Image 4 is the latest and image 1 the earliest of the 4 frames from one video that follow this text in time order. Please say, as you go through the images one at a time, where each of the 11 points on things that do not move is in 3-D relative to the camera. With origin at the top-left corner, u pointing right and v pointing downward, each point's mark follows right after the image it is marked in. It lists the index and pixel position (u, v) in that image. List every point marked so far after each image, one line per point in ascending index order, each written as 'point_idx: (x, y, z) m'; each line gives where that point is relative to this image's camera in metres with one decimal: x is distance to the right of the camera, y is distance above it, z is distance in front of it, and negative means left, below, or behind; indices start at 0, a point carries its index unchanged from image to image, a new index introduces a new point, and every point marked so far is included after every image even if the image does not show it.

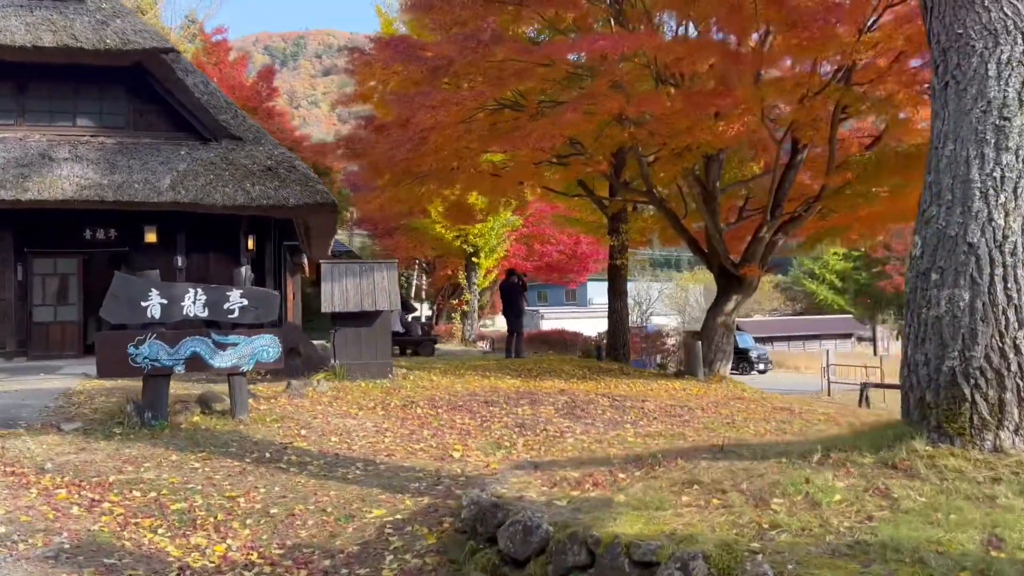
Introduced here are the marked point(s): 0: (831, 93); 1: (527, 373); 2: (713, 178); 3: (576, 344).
0: (+3.5, +2.1, +9.1) m
1: (+0.2, -1.1, +10.3) m
2: (+2.7, +1.5, +11.2) m
3: (+1.3, -1.1, +16.7) m
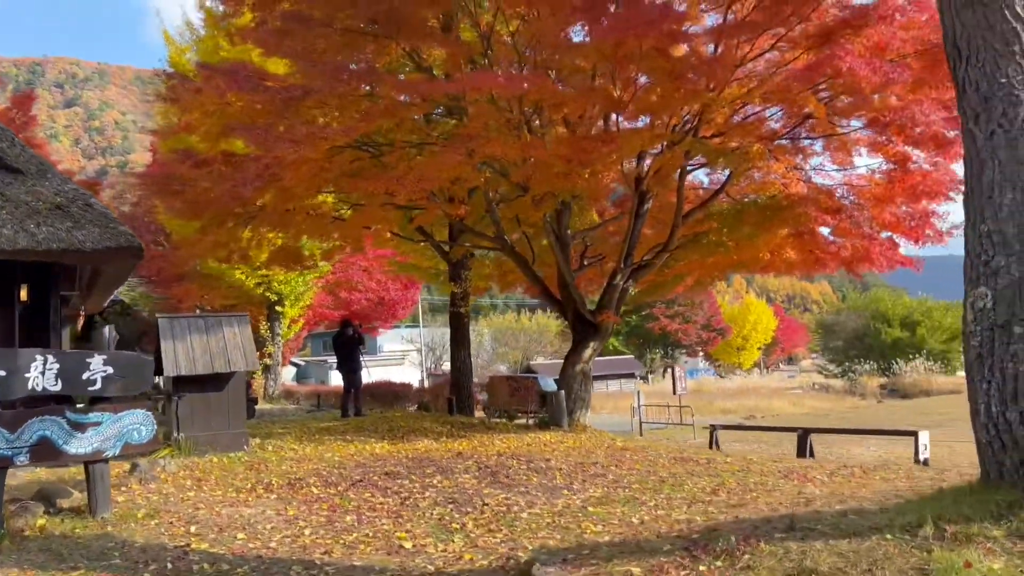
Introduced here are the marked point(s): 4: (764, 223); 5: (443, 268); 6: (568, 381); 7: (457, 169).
0: (+2.0, +1.6, +9.4) m
1: (-1.4, -1.7, +9.5) m
2: (+0.7, +0.9, +11.2) m
3: (-2.0, -2.1, +16.0) m
4: (+2.8, +0.7, +9.1) m
5: (-1.2, +0.4, +15.1) m
6: (+0.7, -1.2, +11.0) m
7: (-0.6, +1.3, +9.0) m
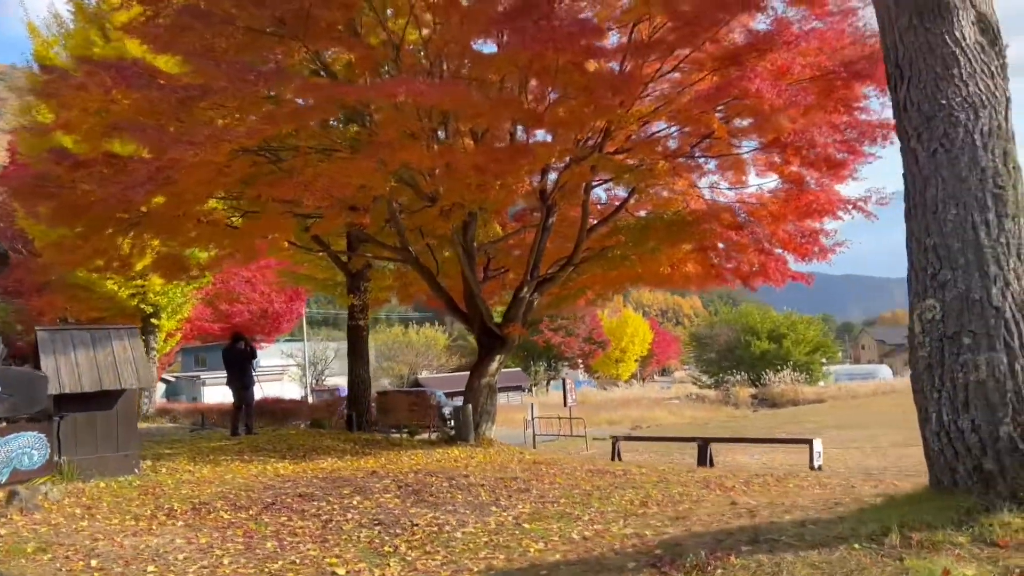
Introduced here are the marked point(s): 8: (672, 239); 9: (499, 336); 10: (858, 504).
0: (+1.0, +1.5, +9.5) m
1: (-2.4, -1.8, +9.1) m
2: (-0.5, +0.7, +11.1) m
3: (-4.0, -2.3, +15.4) m
4: (+1.8, +0.6, +9.3) m
5: (-3.1, +0.1, +14.6) m
6: (-0.5, -1.4, +10.9) m
7: (-1.6, +1.2, +8.8) m
8: (+1.8, +0.6, +9.3) m
9: (-0.2, -0.6, +11.0) m
10: (+1.6, -1.0, +3.7) m
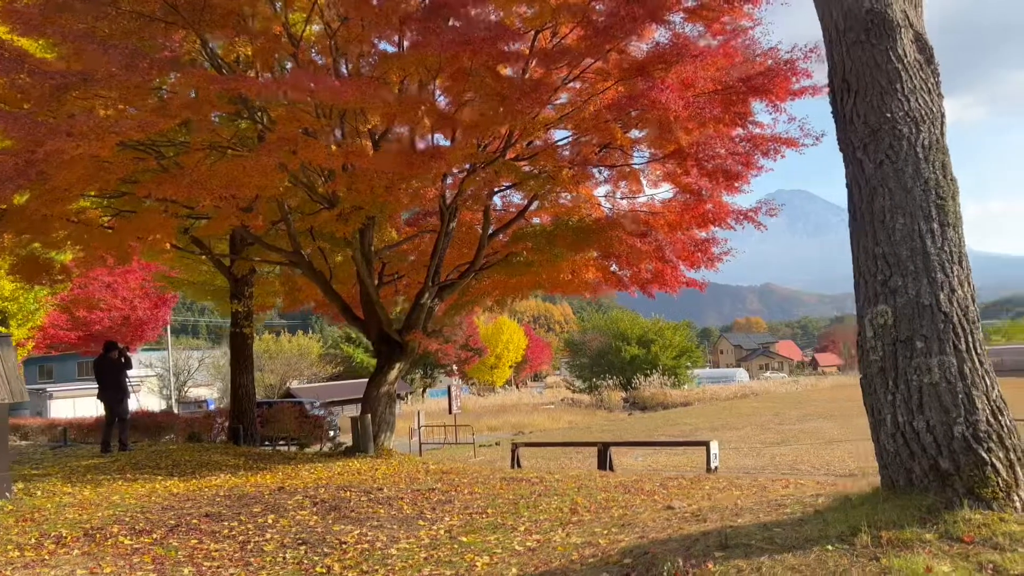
0: (-0.1, +1.4, +9.4) m
1: (-3.4, -1.9, +8.5) m
2: (-1.9, +0.6, +10.8) m
3: (-6.0, -2.4, +14.4) m
4: (+0.7, +0.5, +9.4) m
5: (-4.9, +0.1, +13.9) m
6: (-1.8, -1.5, +10.6) m
7: (-2.5, +1.1, +8.3) m
8: (+0.7, +0.5, +9.4) m
9: (-1.5, -0.7, +10.7) m
10: (+1.3, -1.0, +3.8) m
